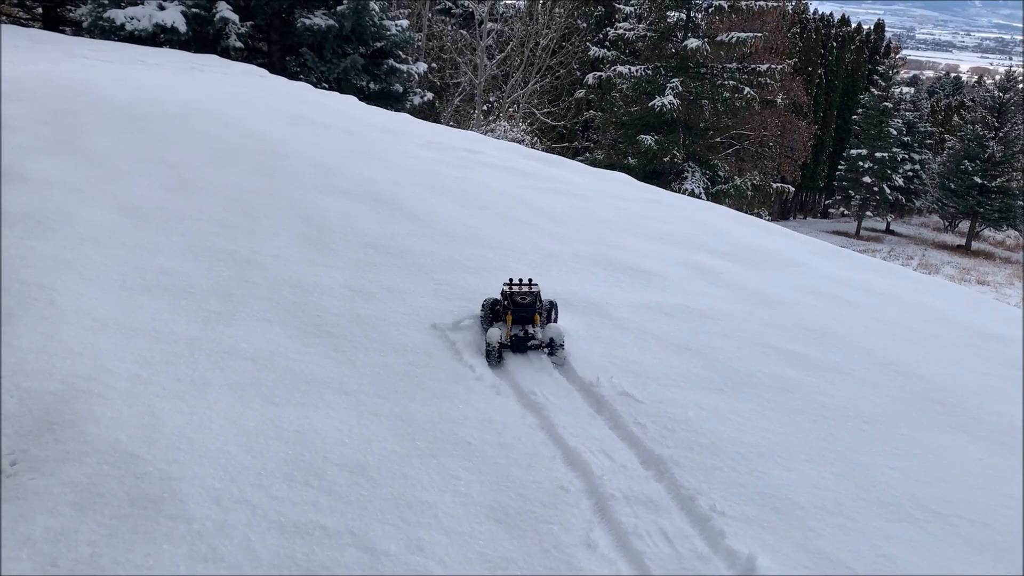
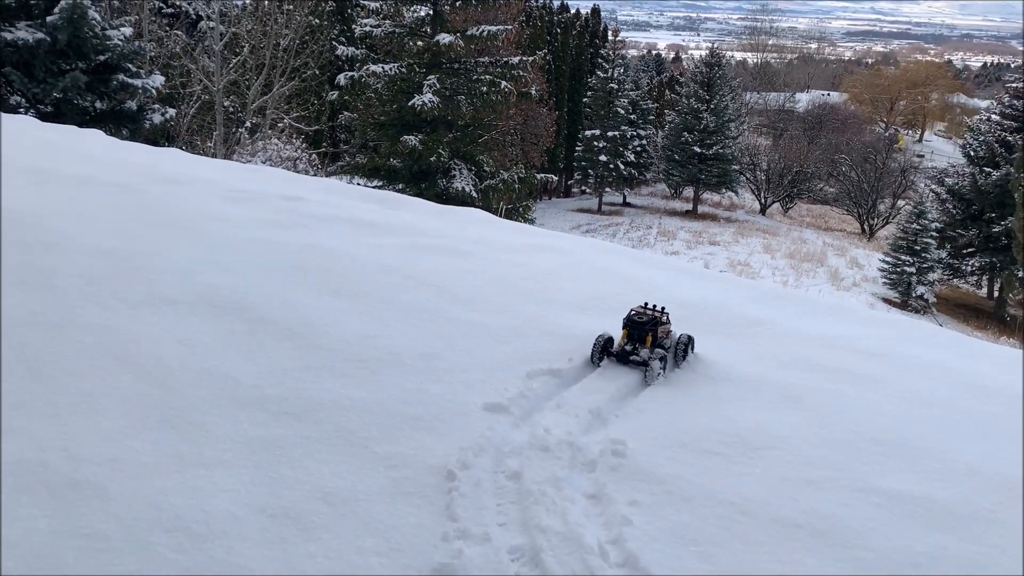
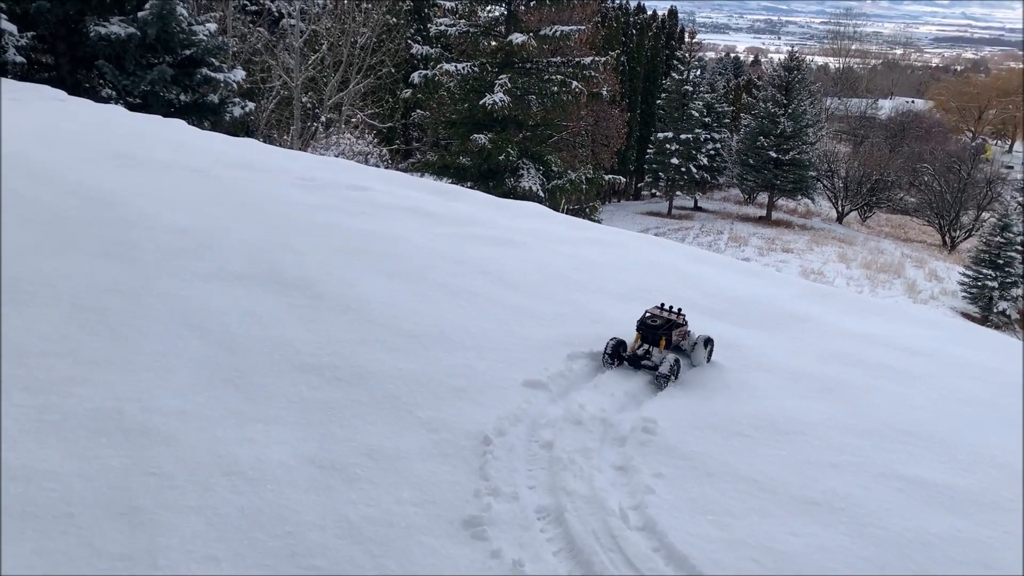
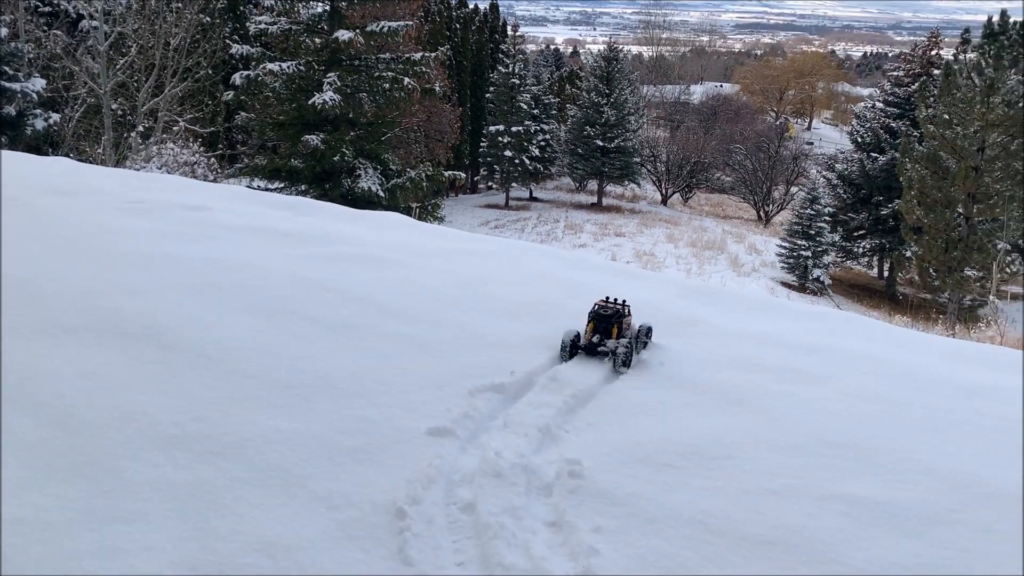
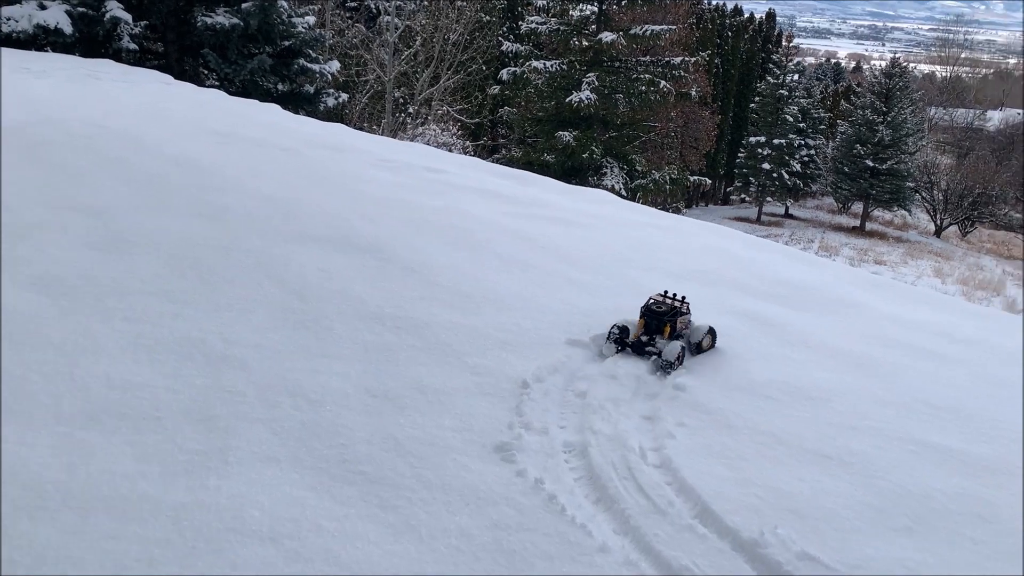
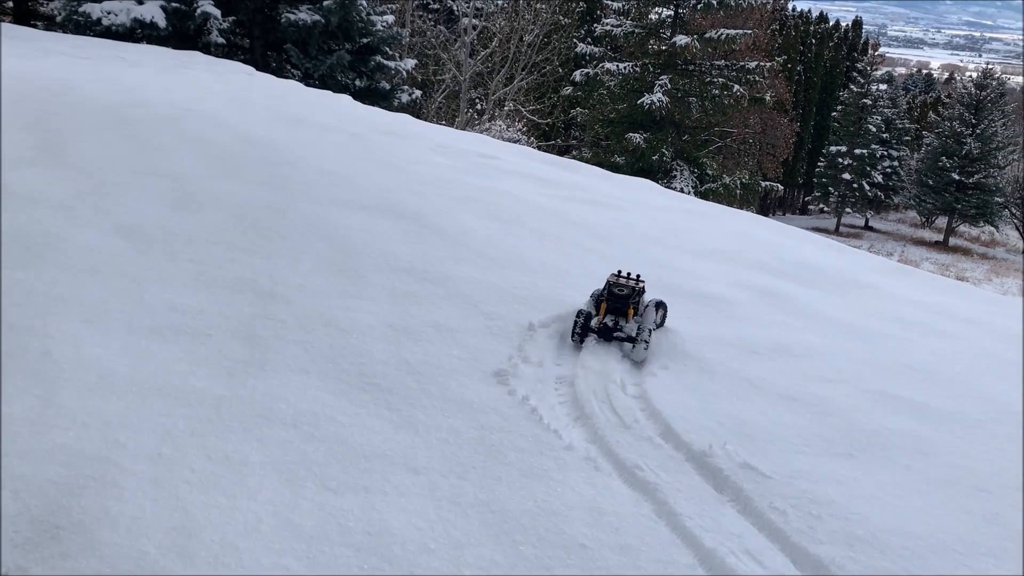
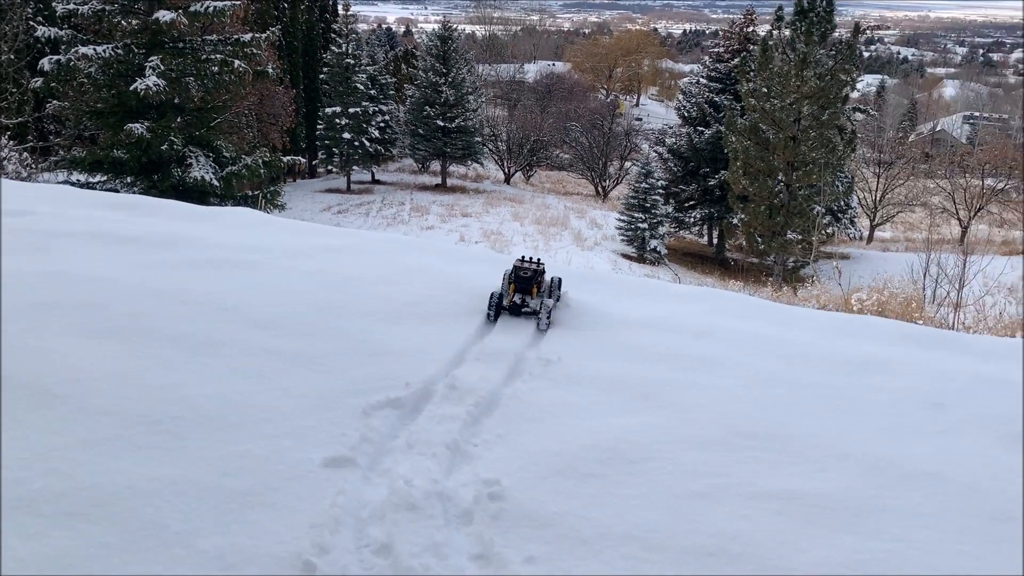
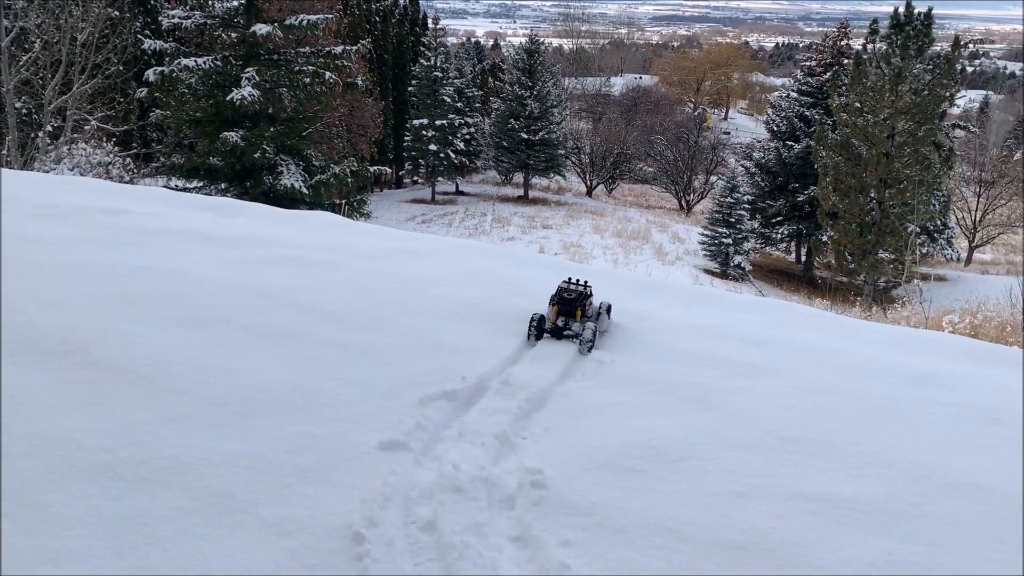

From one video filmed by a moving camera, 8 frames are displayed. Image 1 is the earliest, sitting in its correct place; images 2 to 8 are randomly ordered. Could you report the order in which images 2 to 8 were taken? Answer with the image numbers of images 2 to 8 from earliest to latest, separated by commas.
6, 5, 3, 2, 4, 8, 7
